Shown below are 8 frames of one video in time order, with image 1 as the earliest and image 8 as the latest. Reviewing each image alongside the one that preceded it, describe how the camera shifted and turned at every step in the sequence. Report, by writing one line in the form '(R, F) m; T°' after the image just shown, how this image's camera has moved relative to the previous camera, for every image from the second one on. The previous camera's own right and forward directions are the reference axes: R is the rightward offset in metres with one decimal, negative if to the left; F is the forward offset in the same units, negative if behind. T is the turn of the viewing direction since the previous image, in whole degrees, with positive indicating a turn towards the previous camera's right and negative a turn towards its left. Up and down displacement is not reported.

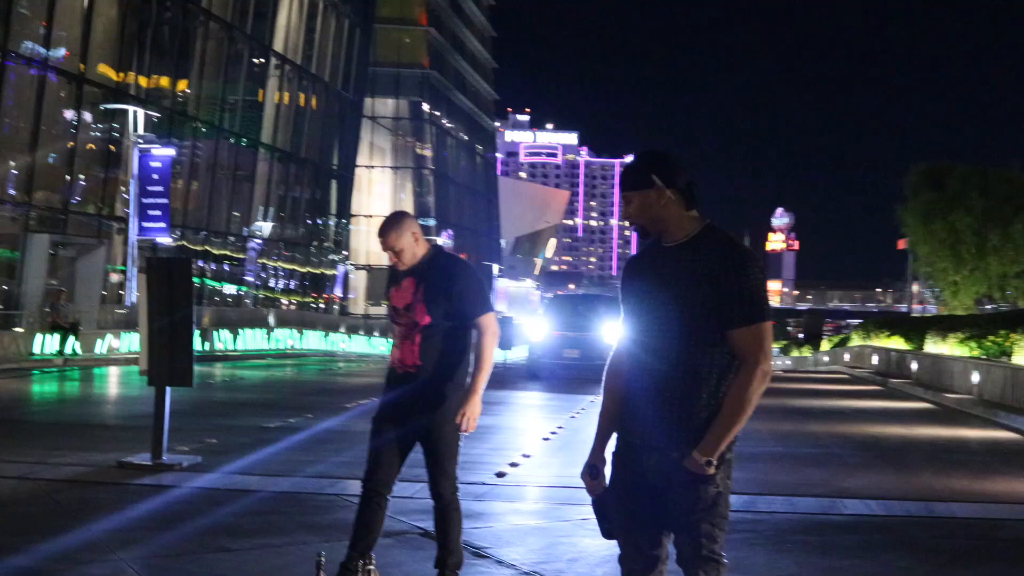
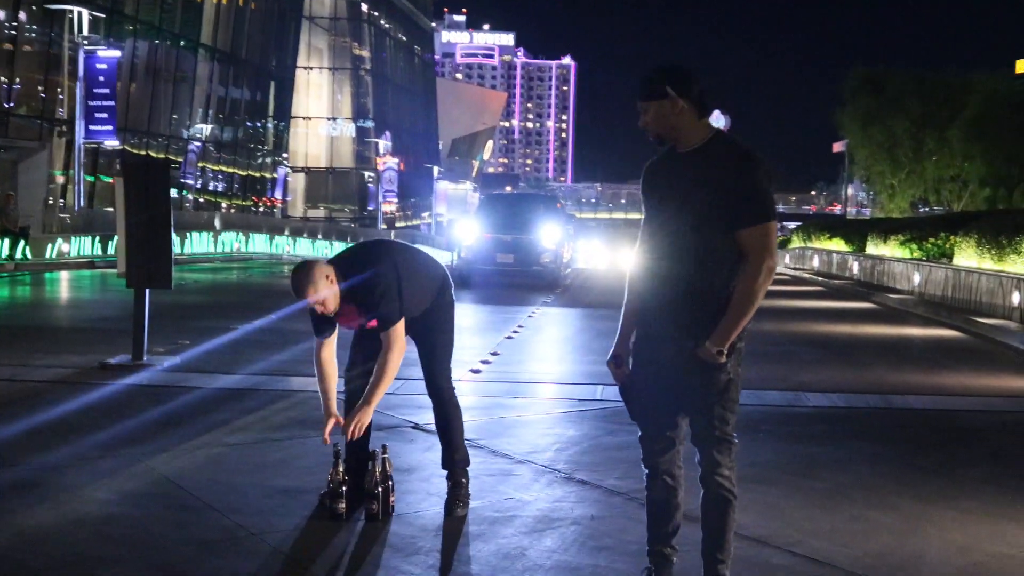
(-0.3, -0.3) m; +3°
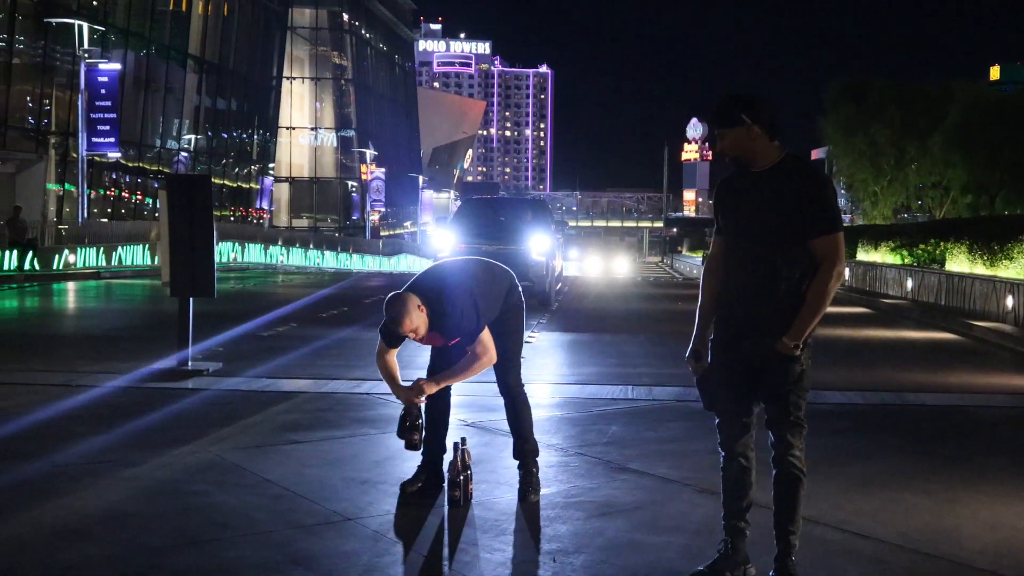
(-0.4, -0.6) m; +1°
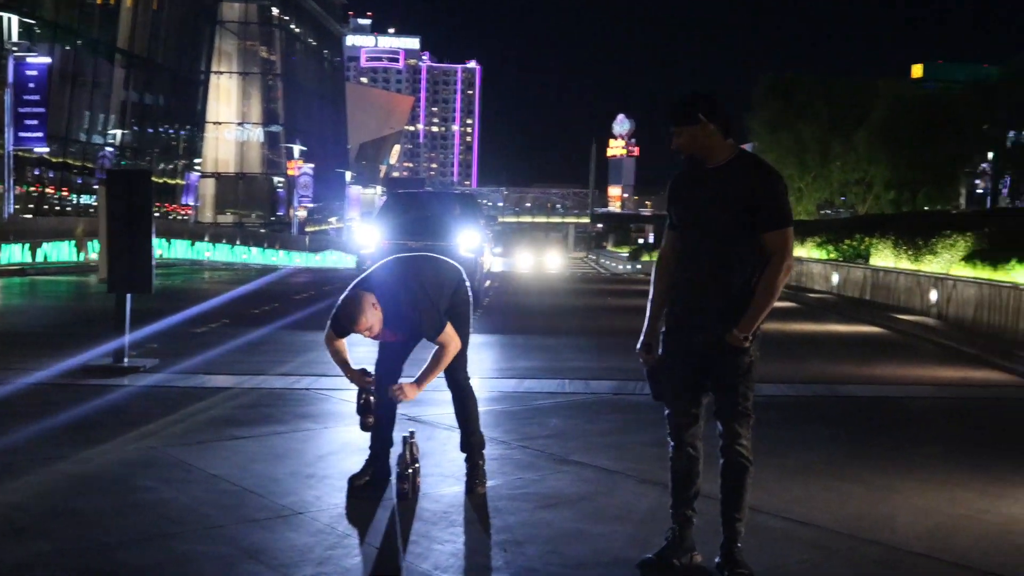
(-0.1, -0.1) m; +3°
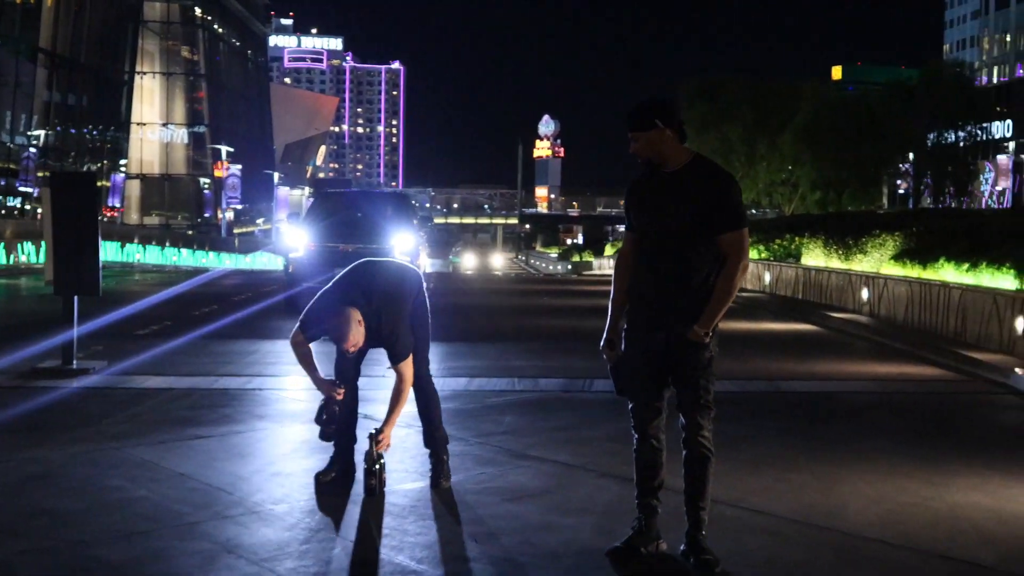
(-0.2, -0.2) m; +3°
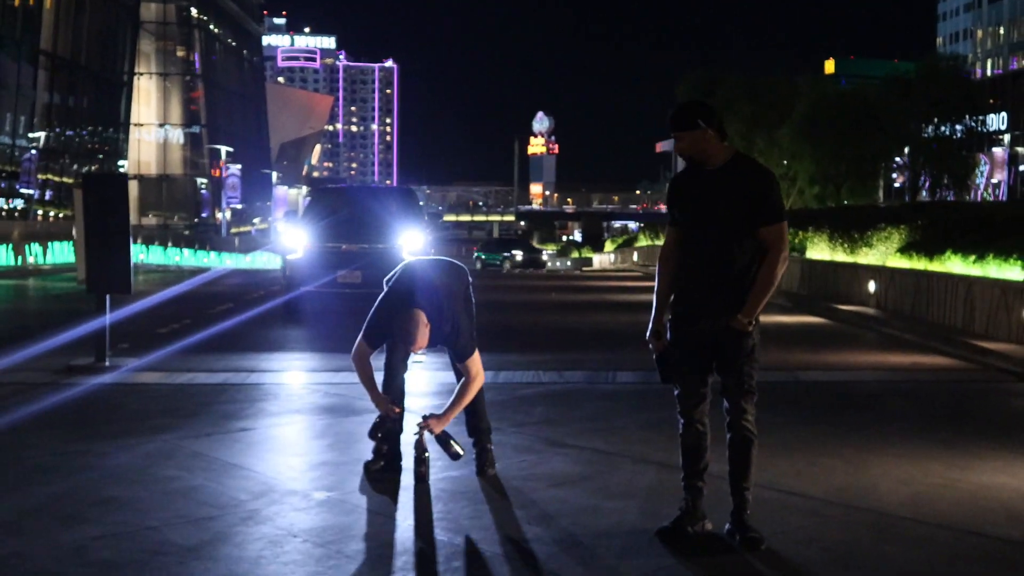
(-0.2, -0.3) m; 0°
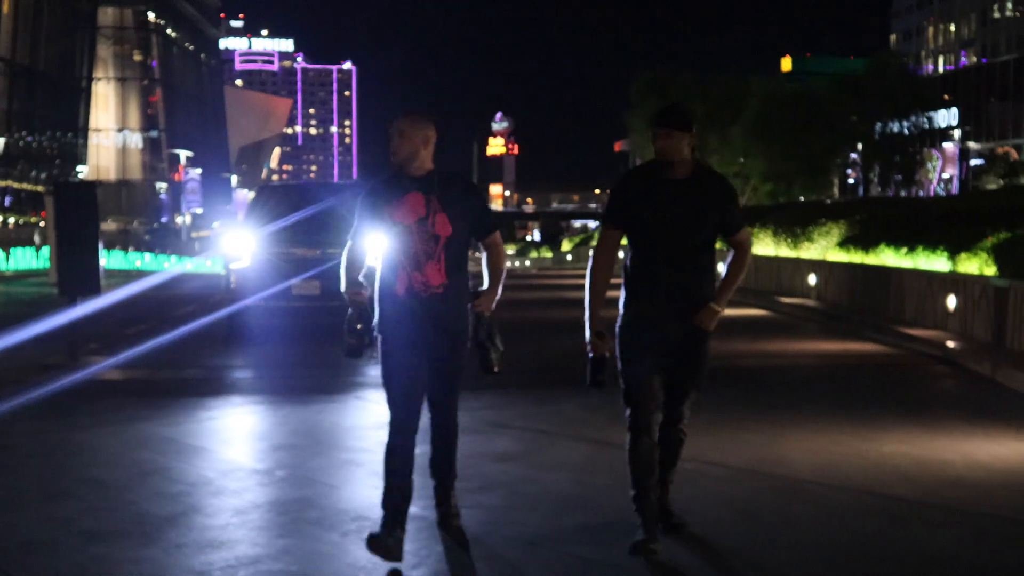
(+0.1, -0.7) m; +2°
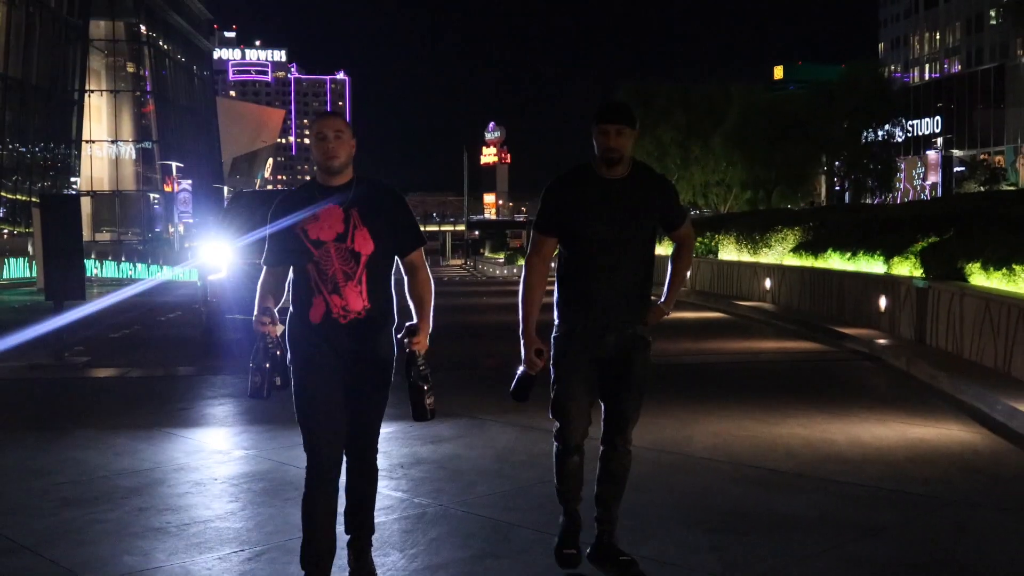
(+0.4, -1.0) m; 0°
